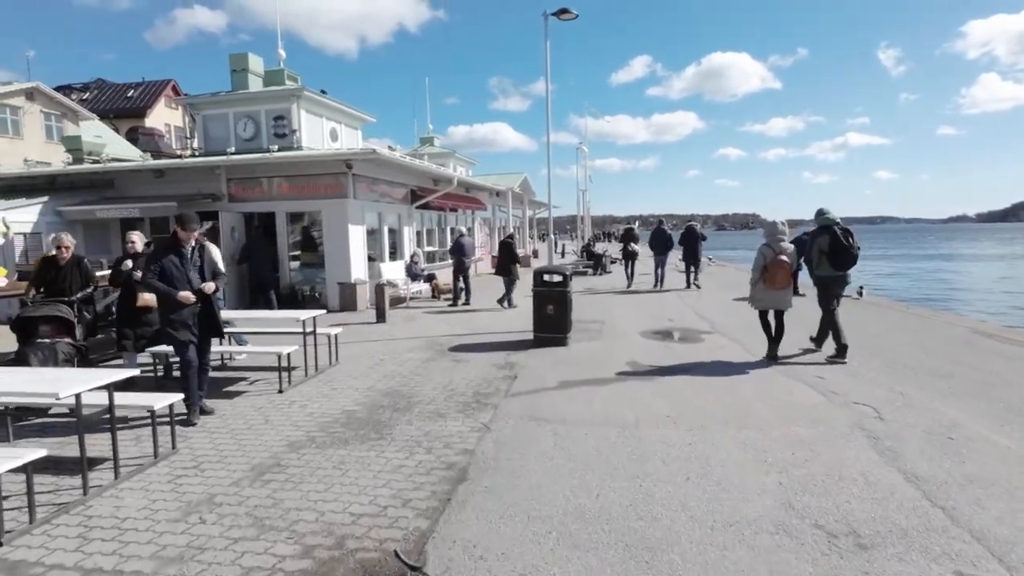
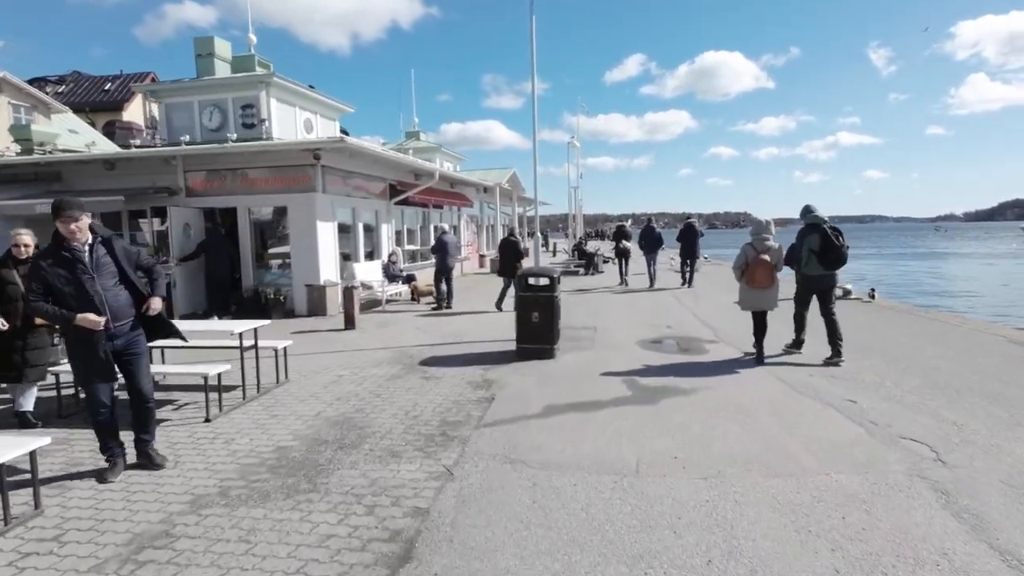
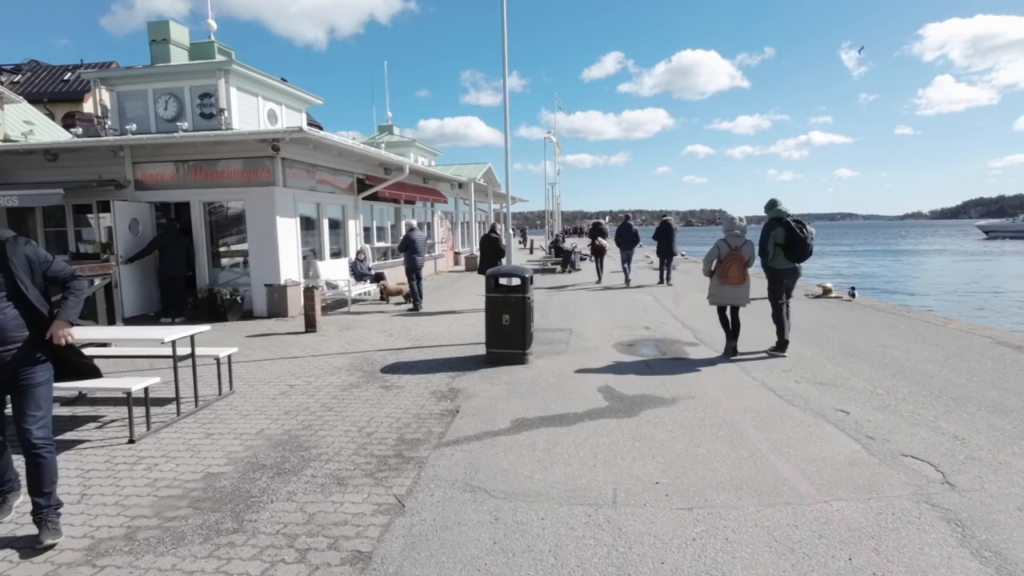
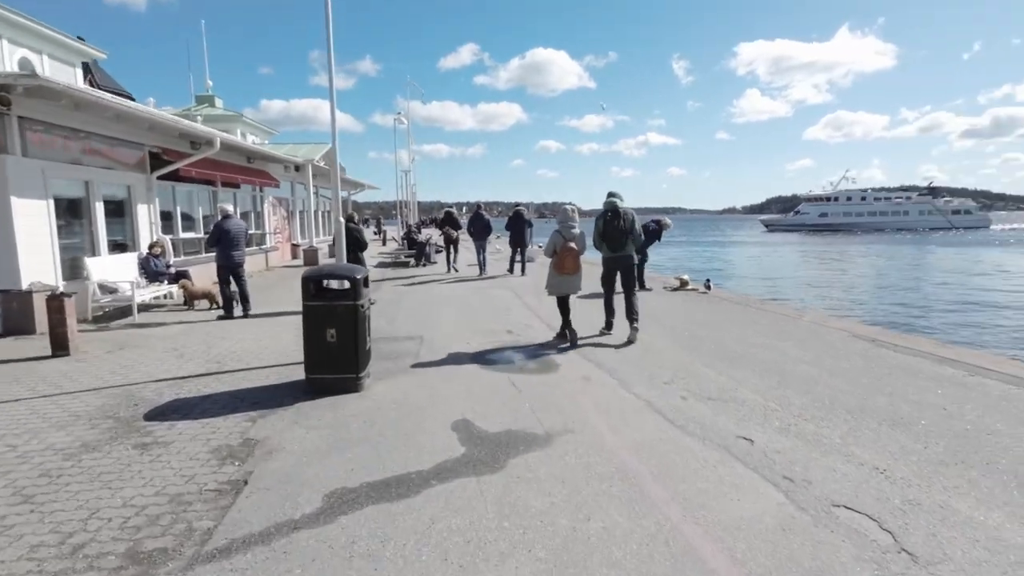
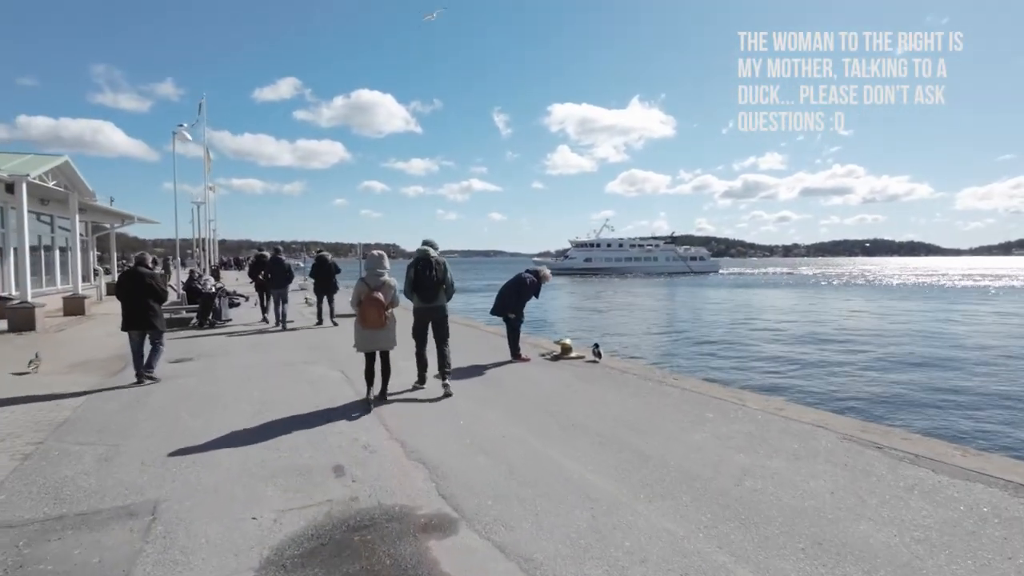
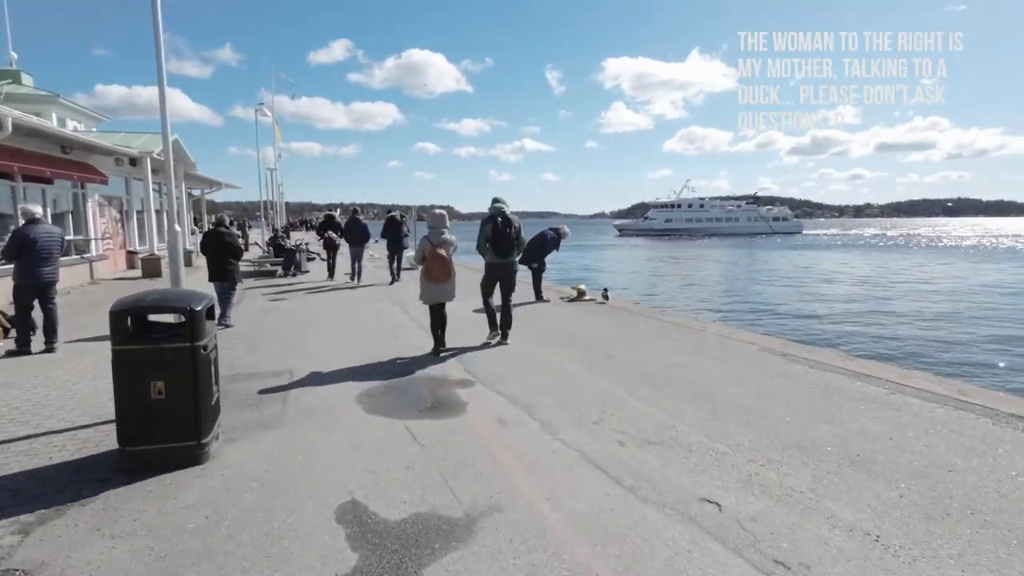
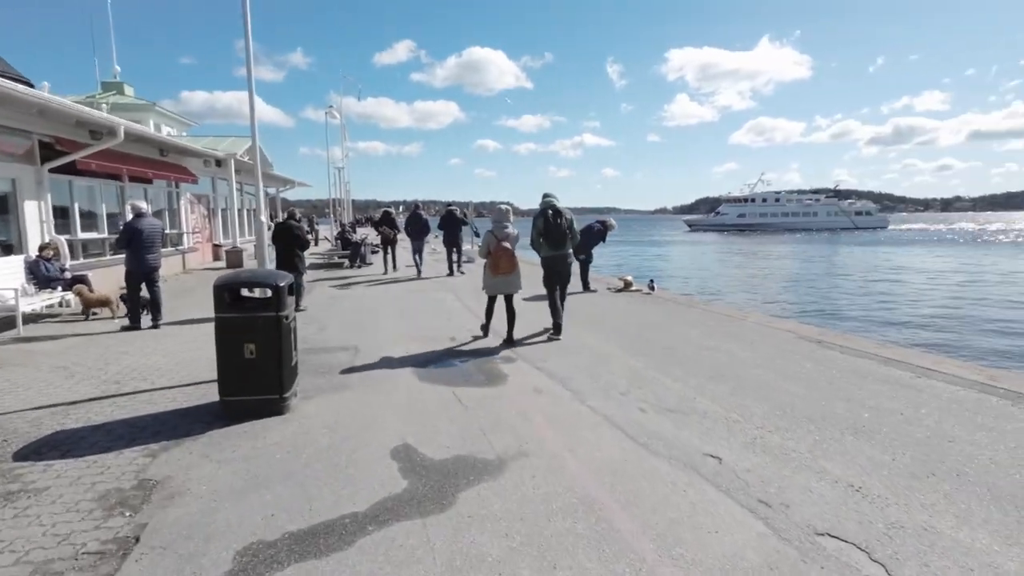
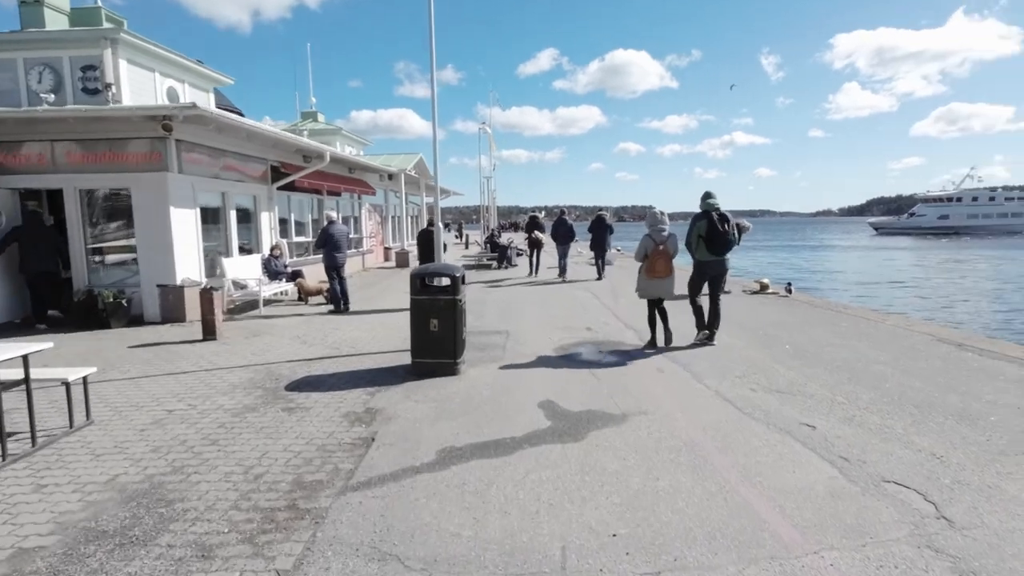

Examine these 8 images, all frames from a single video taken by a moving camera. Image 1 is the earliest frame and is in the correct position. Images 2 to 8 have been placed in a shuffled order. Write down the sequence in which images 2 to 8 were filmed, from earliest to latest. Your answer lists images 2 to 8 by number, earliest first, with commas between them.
2, 3, 8, 4, 7, 6, 5
